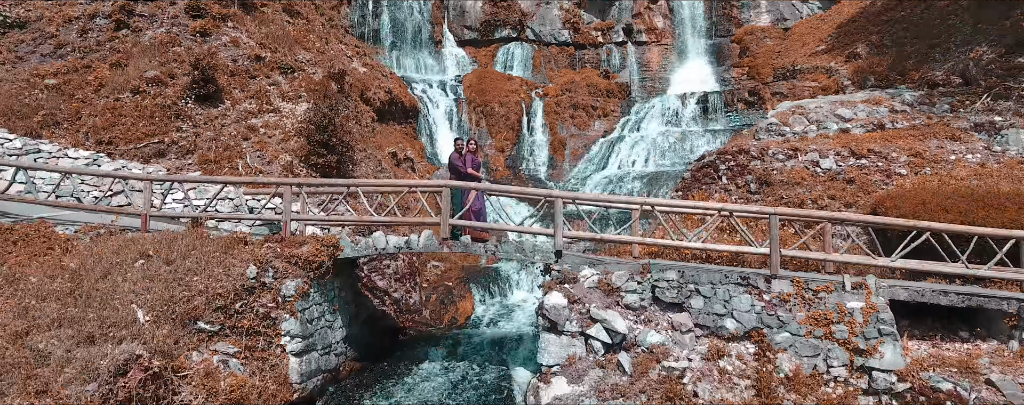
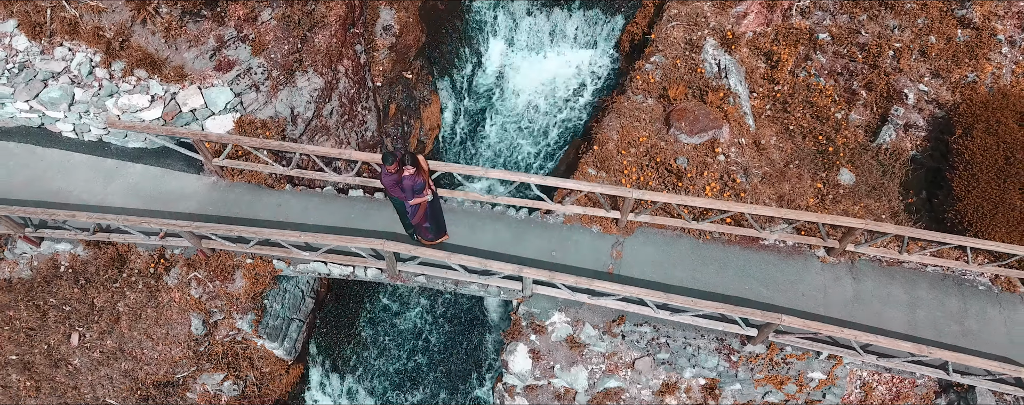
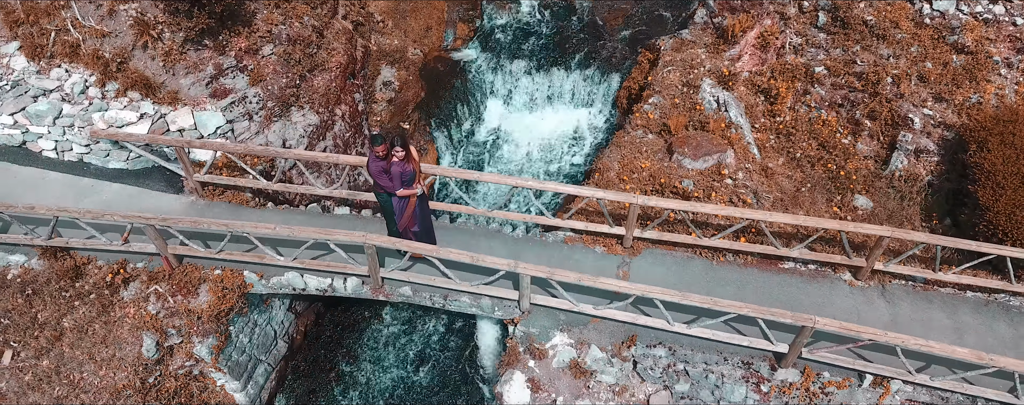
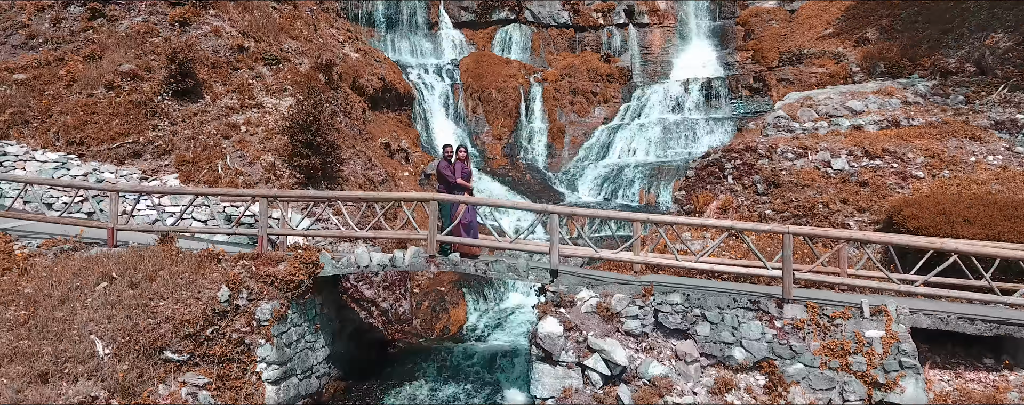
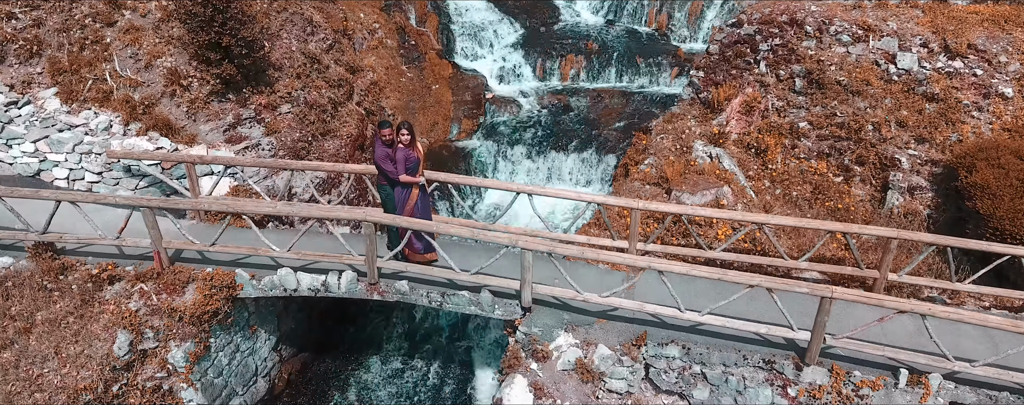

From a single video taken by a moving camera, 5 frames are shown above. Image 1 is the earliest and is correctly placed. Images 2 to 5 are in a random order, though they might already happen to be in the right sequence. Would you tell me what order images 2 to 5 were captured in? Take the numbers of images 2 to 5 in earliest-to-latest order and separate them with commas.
4, 5, 3, 2
